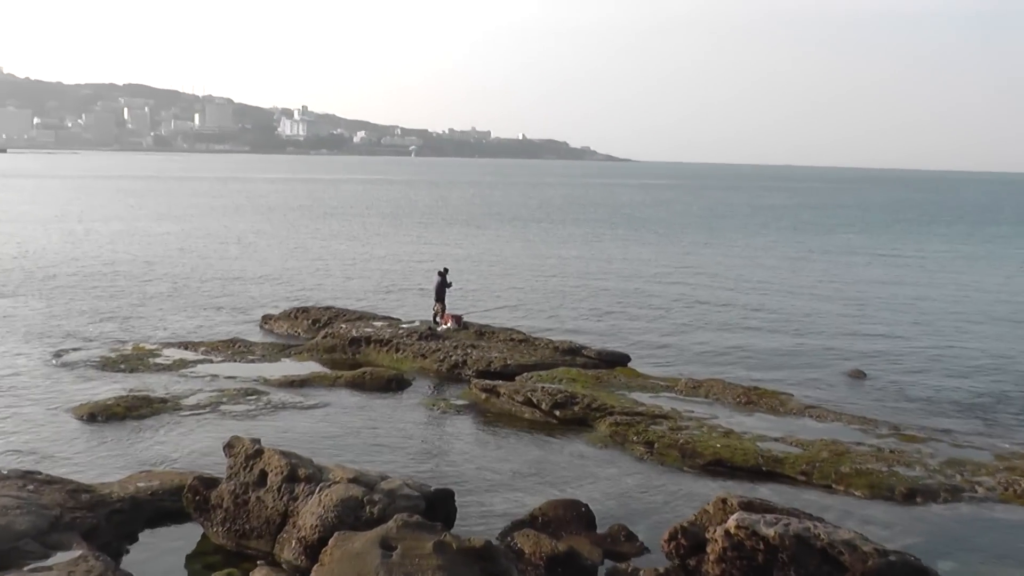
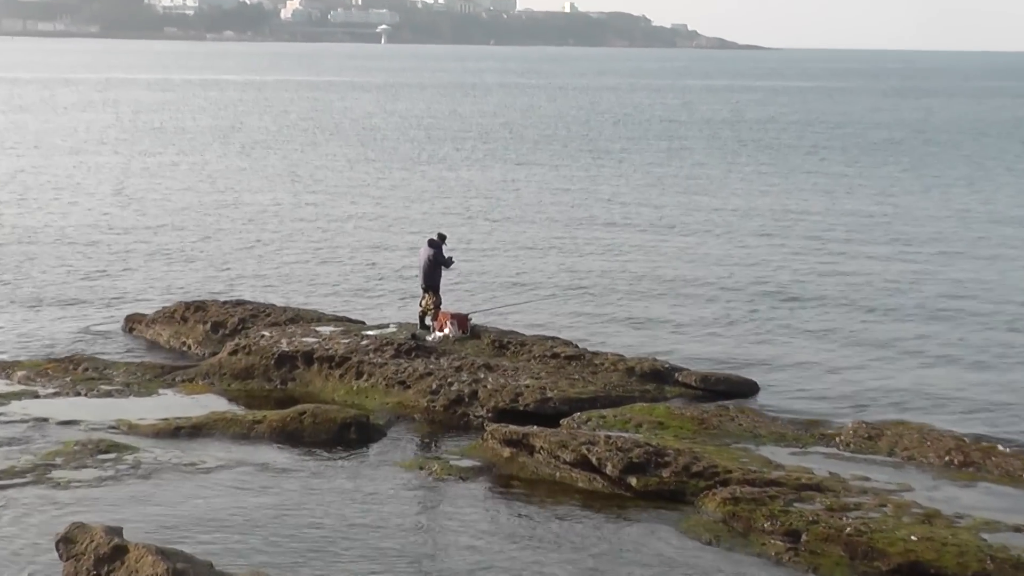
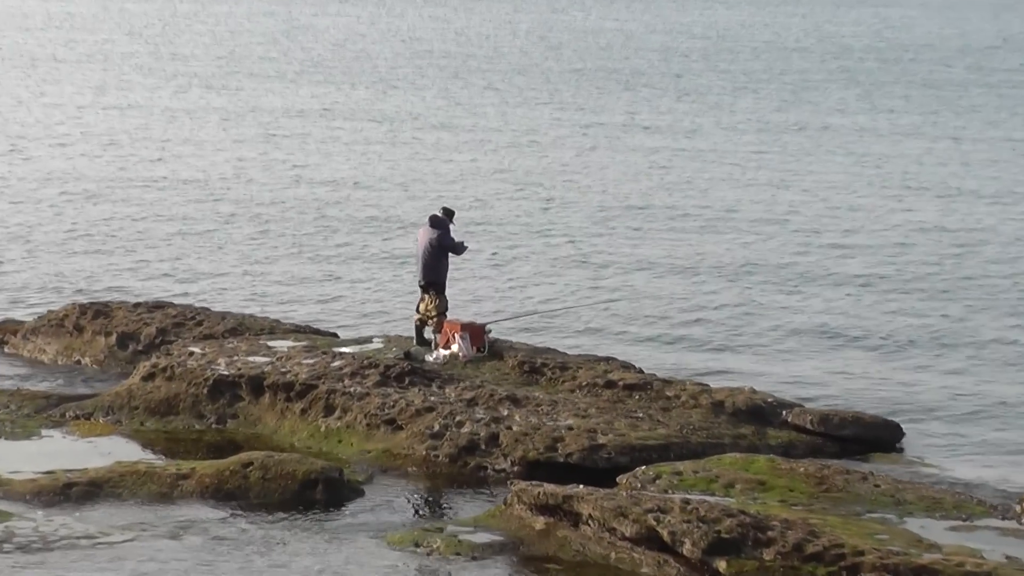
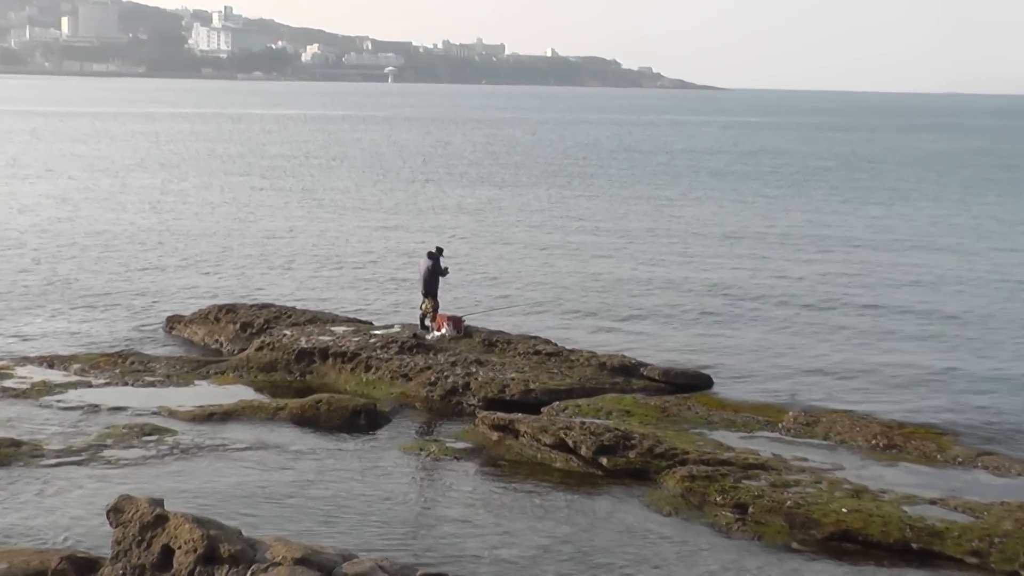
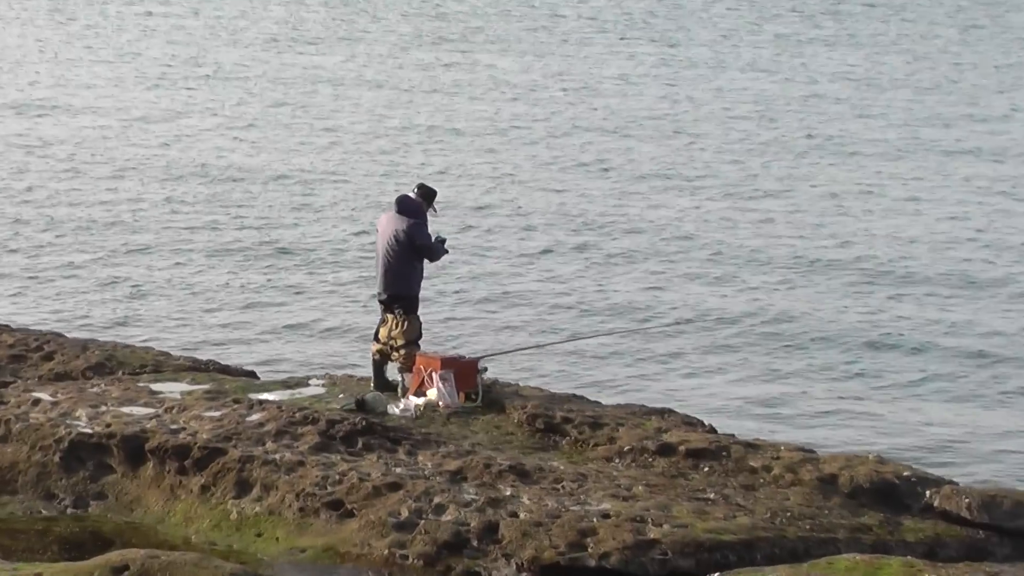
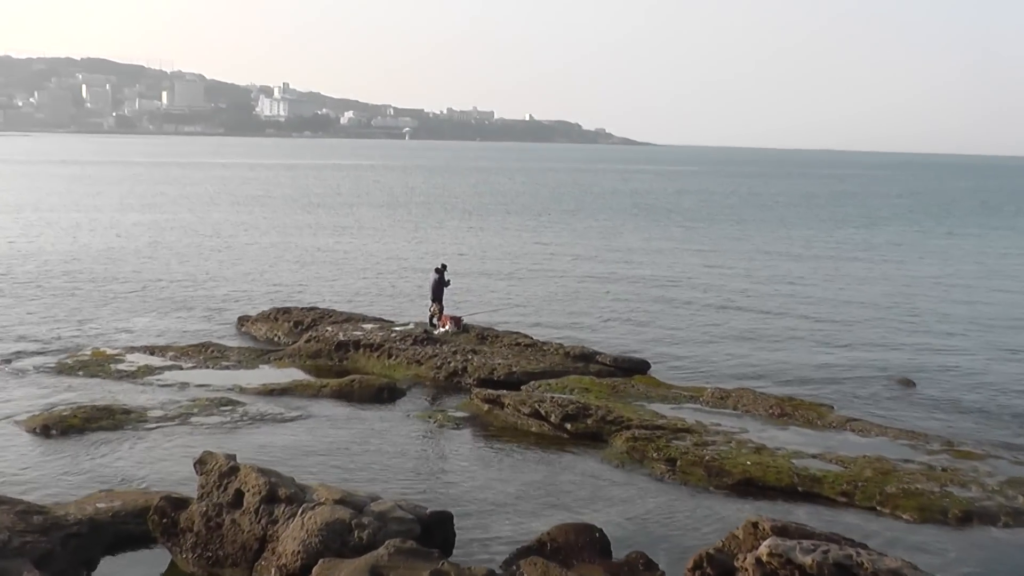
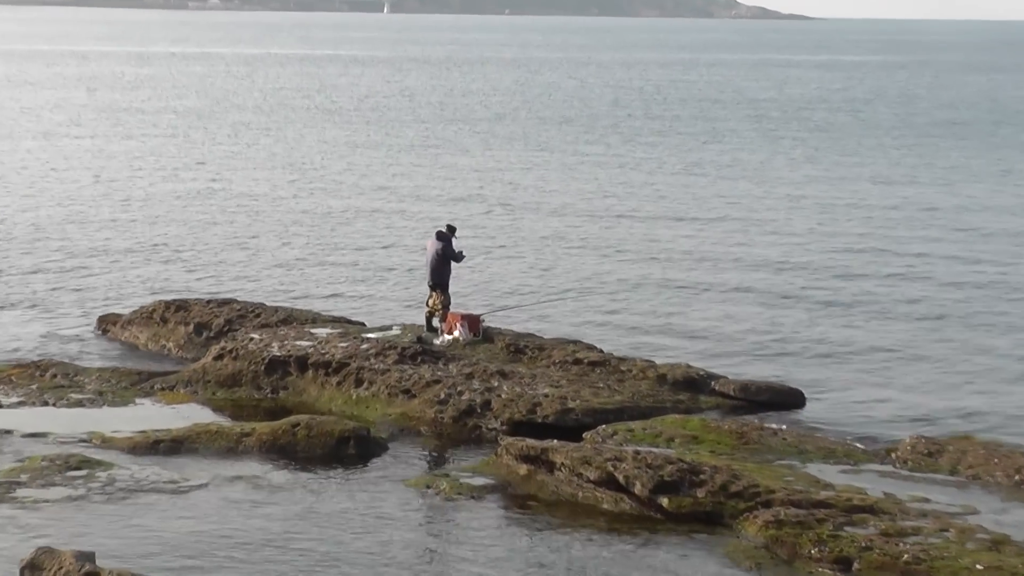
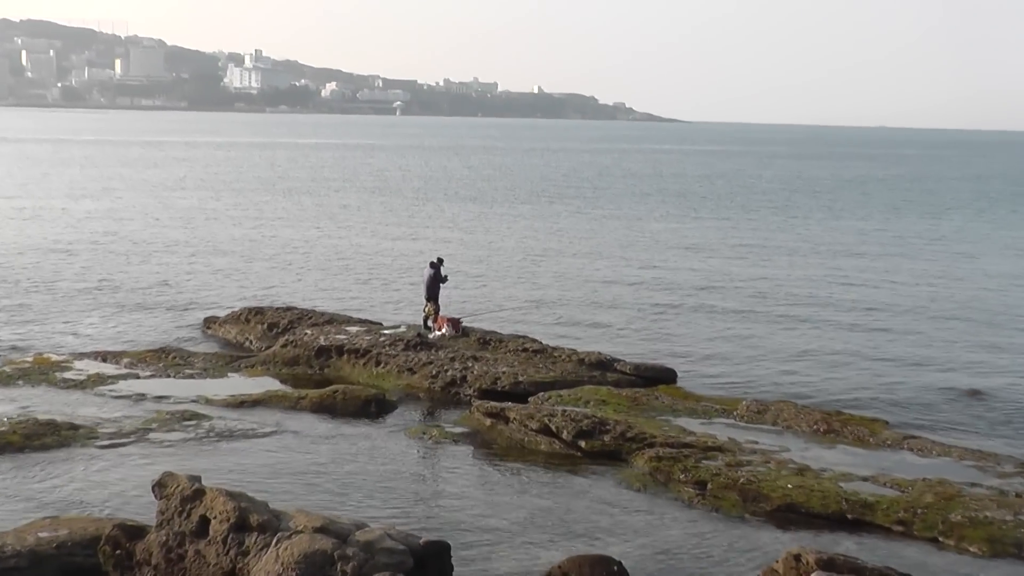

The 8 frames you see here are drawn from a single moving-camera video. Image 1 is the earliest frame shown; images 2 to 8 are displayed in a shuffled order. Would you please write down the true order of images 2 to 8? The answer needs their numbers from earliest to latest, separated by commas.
6, 8, 4, 2, 7, 3, 5
